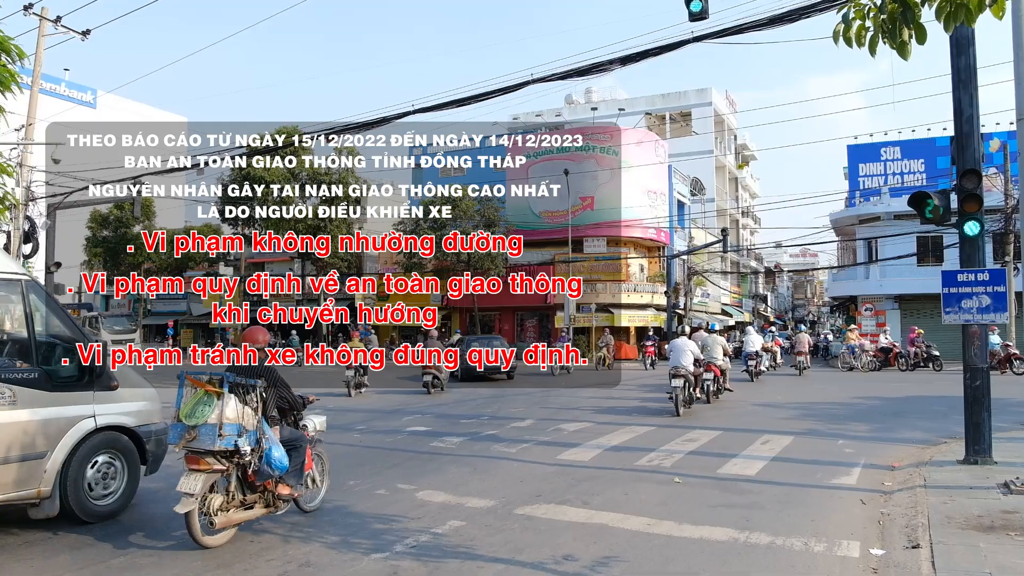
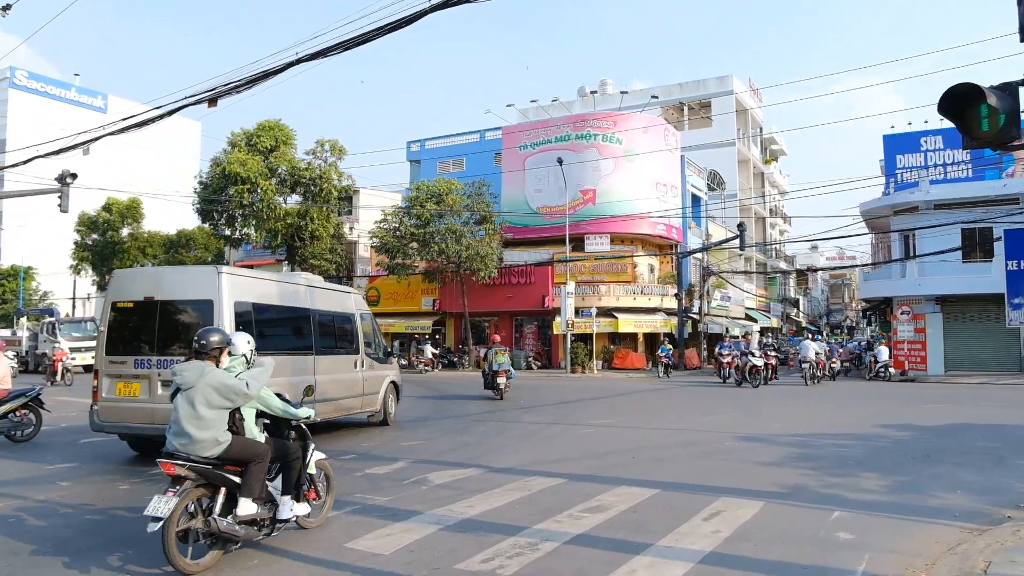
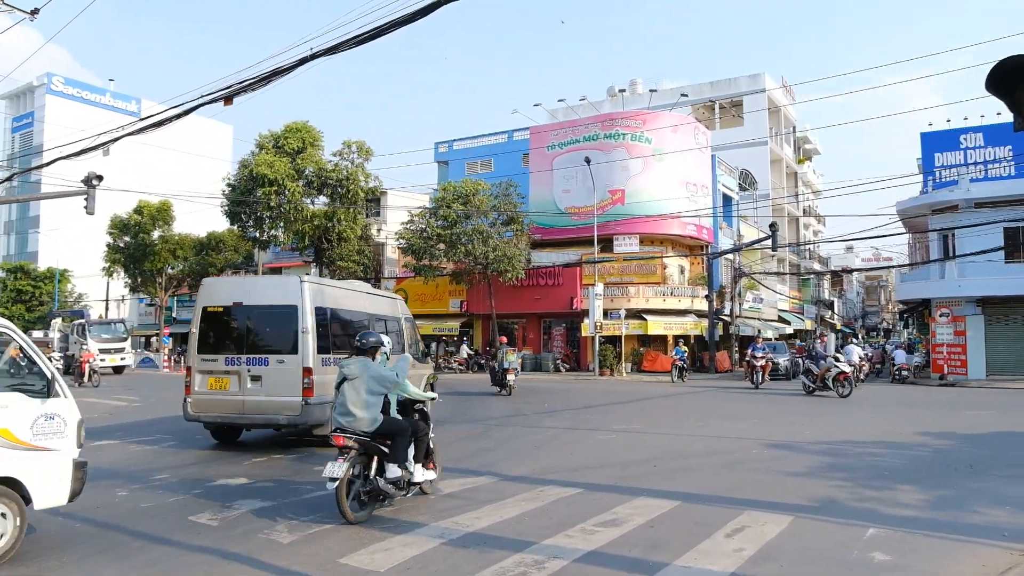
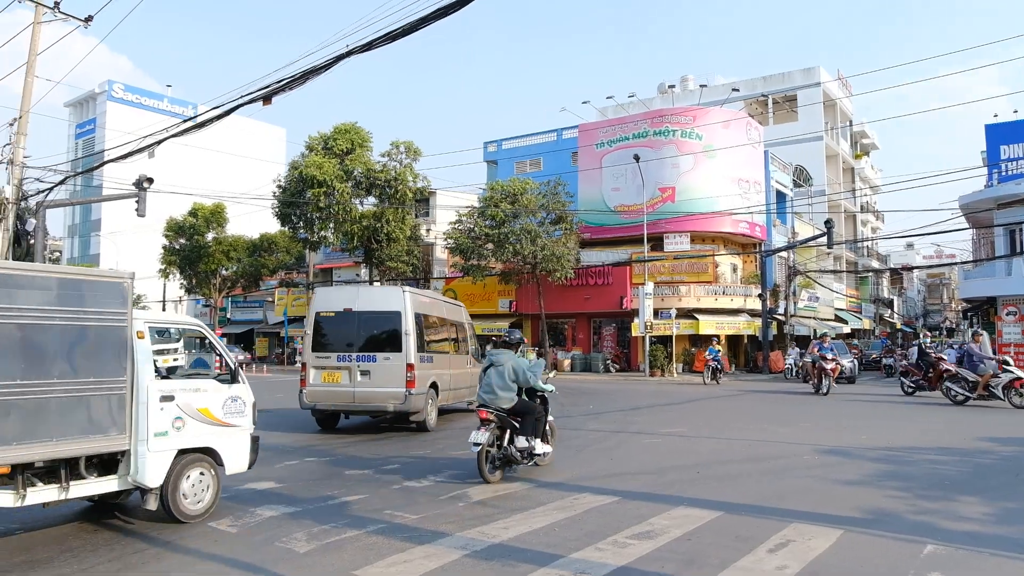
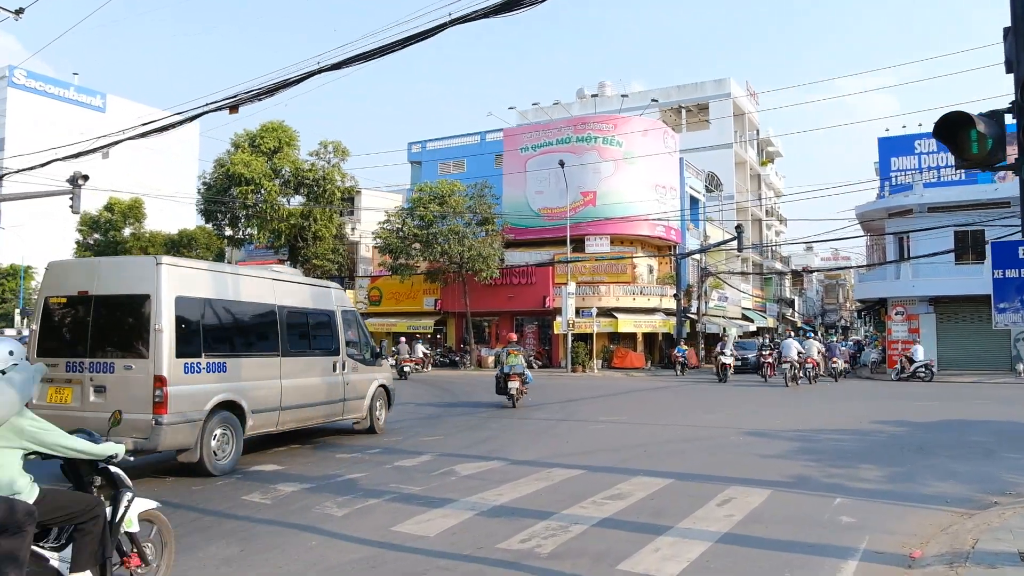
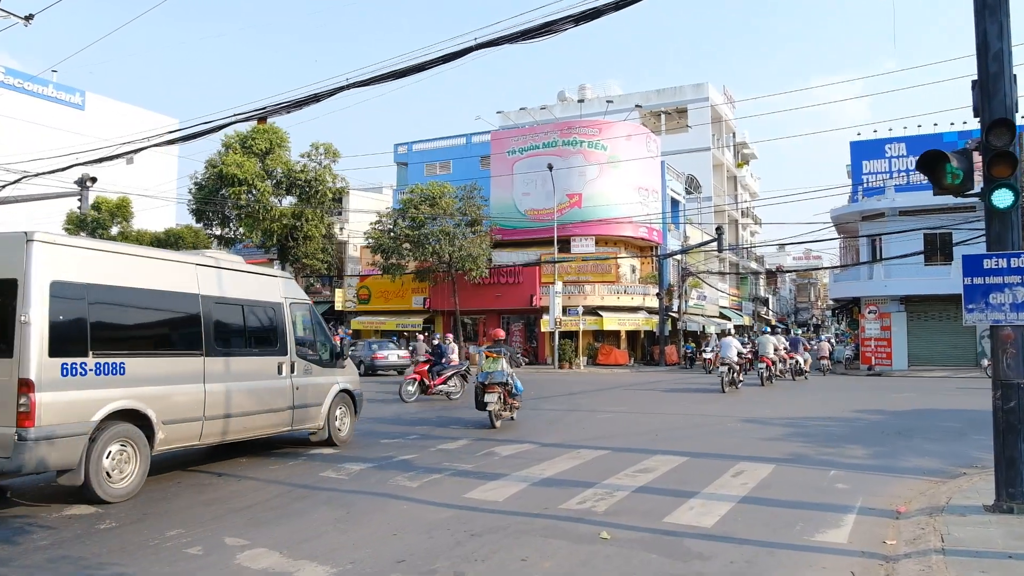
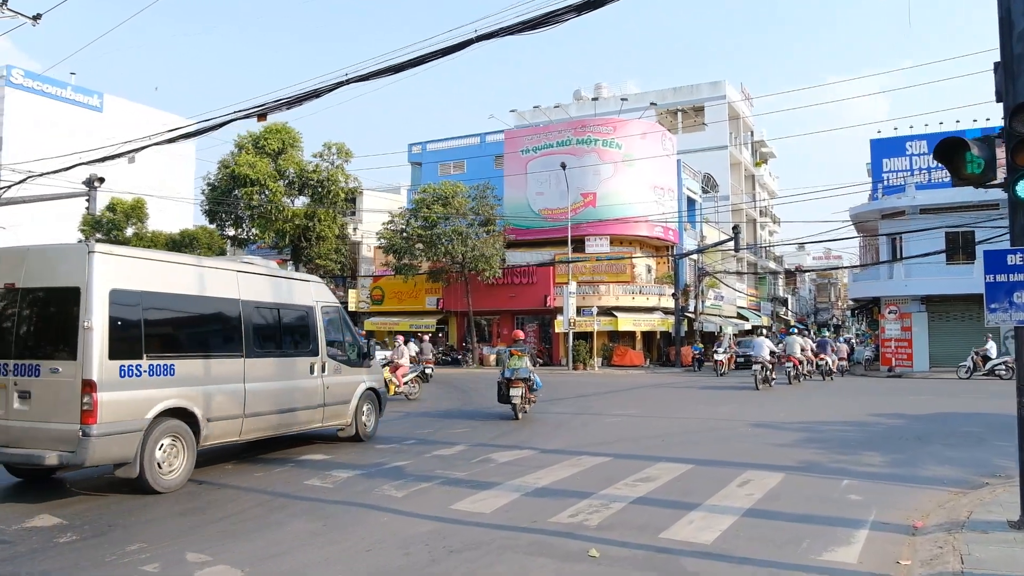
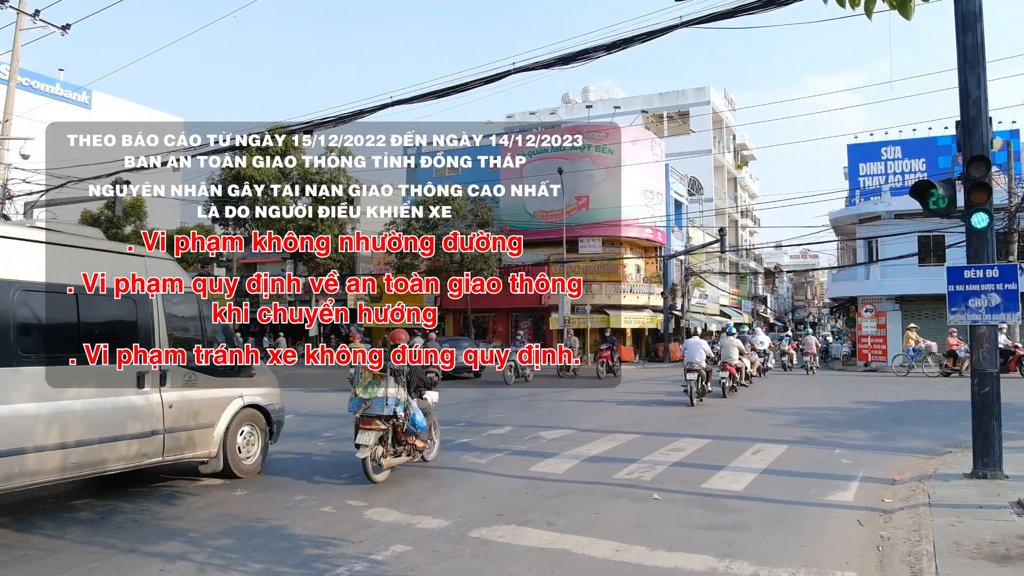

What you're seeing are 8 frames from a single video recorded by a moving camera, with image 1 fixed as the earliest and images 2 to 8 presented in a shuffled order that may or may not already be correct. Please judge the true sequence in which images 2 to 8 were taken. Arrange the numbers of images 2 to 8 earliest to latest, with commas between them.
8, 6, 7, 5, 2, 3, 4
